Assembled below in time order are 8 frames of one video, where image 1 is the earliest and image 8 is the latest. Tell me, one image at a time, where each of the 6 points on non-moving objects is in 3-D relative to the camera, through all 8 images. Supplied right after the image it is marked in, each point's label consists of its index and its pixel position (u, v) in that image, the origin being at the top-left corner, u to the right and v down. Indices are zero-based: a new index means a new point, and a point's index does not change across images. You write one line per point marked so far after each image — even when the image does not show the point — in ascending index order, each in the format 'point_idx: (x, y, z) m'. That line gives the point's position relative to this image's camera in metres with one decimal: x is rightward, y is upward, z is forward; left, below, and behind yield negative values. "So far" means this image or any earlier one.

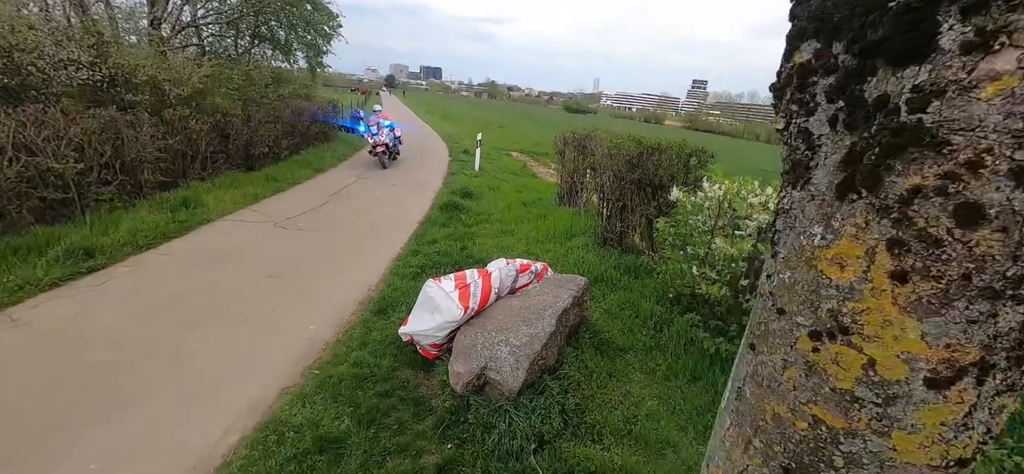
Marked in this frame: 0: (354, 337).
0: (-1.4, -0.9, +3.8) m
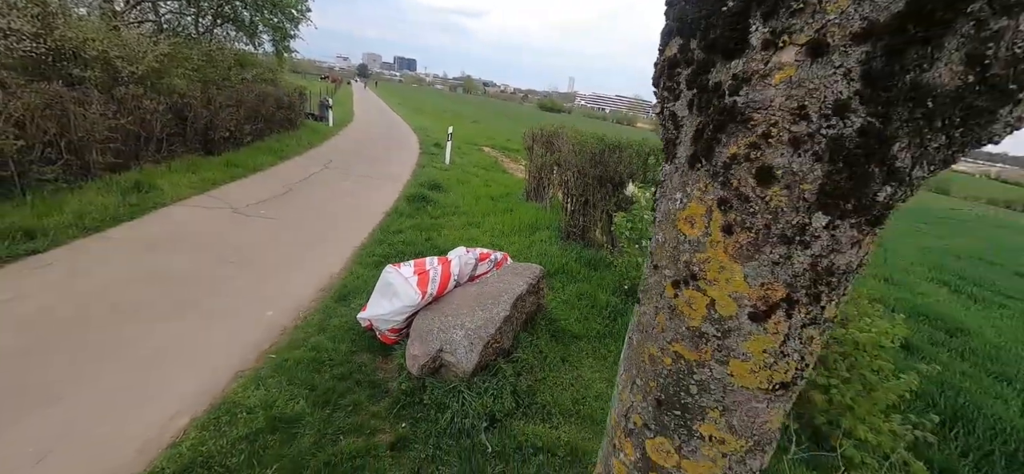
0: (-1.8, -0.8, +3.8) m
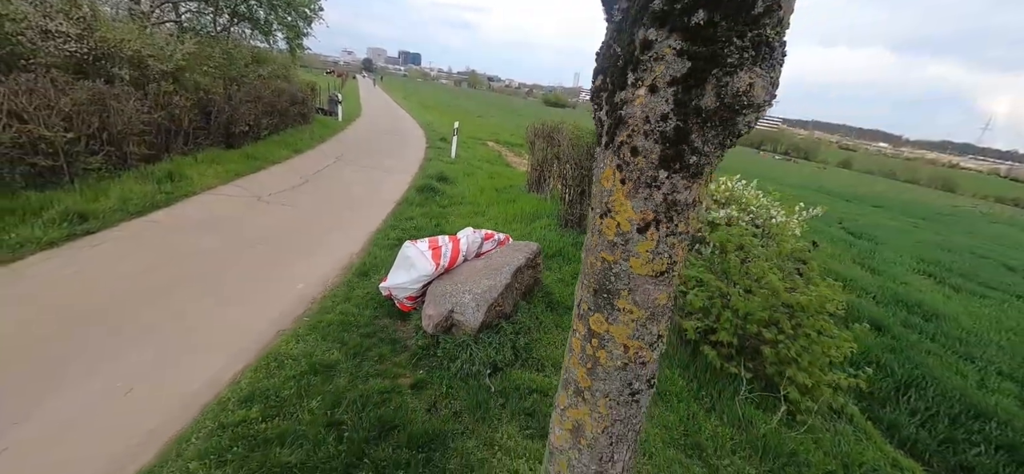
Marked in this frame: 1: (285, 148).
0: (-1.8, -0.6, +4.4) m
1: (-5.7, +2.2, +10.8) m
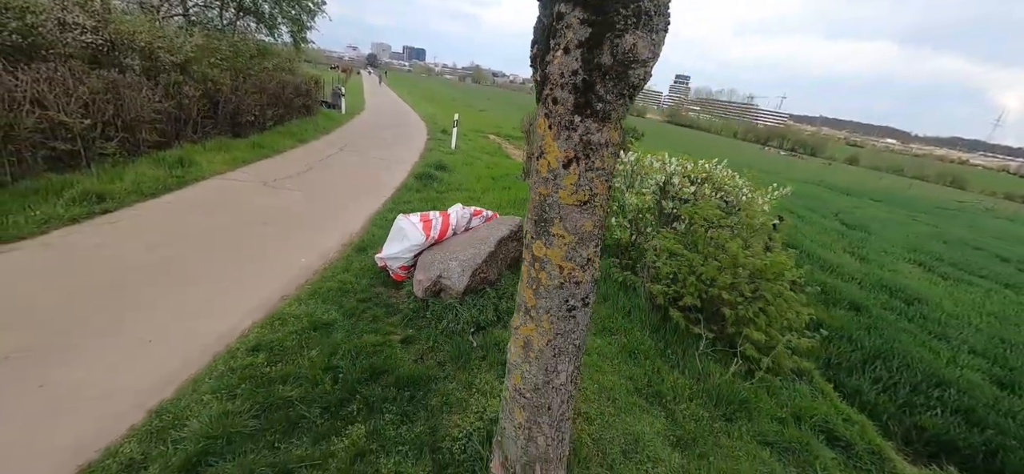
0: (-1.9, -0.3, +4.7) m
1: (-5.8, +2.6, +11.1) m
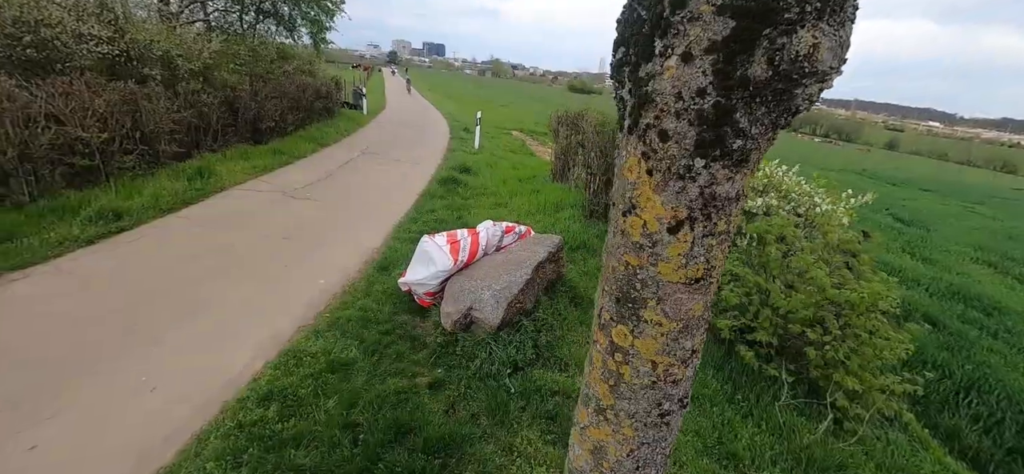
0: (-1.6, -0.5, +4.3) m
1: (-5.2, +2.4, +10.9) m
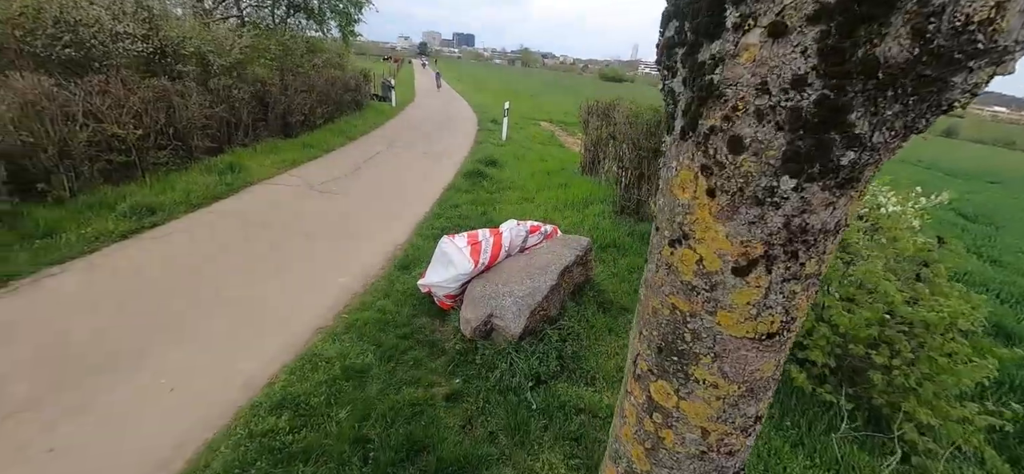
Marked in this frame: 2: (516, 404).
0: (-1.3, -0.5, +4.2) m
1: (-4.4, +2.6, +10.9) m
2: (0.0, -1.1, +2.8) m
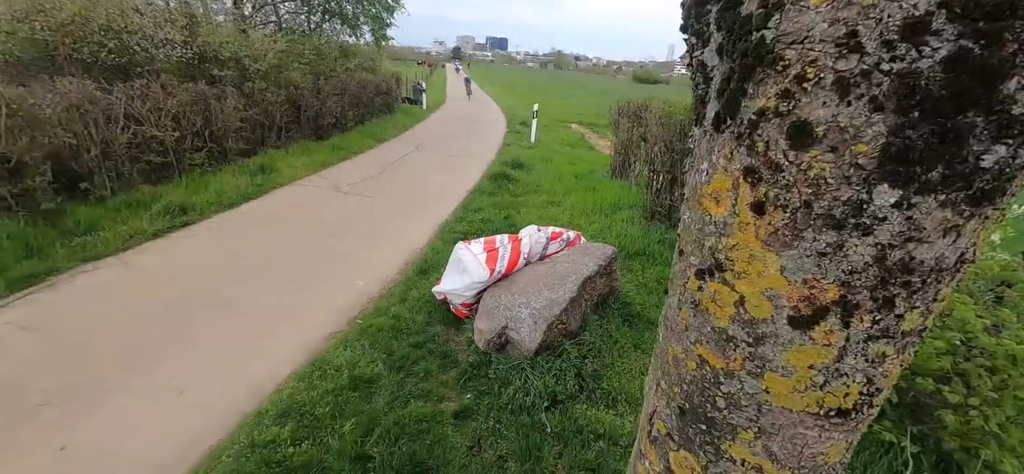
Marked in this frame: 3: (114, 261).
0: (-1.1, -0.5, +4.1) m
1: (-3.7, +2.6, +11.0) m
2: (+0.1, -1.1, +2.6) m
3: (-4.2, -0.3, +4.5) m
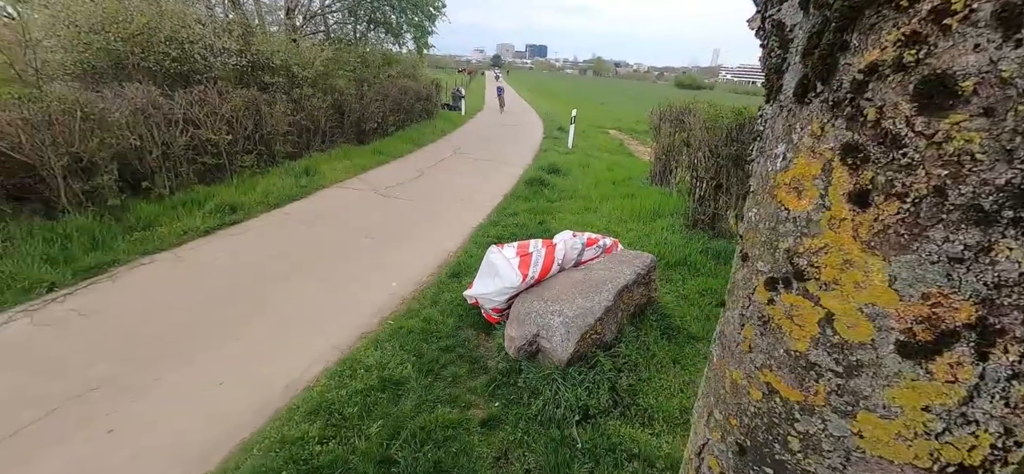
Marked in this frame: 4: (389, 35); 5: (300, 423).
0: (-0.8, -0.6, +4.1) m
1: (-2.7, +2.5, +11.3) m
2: (+0.3, -1.2, +2.5) m
3: (-3.8, -0.2, +4.7) m
4: (-4.2, +6.9, +14.3) m
5: (-1.3, -1.1, +2.6) m
